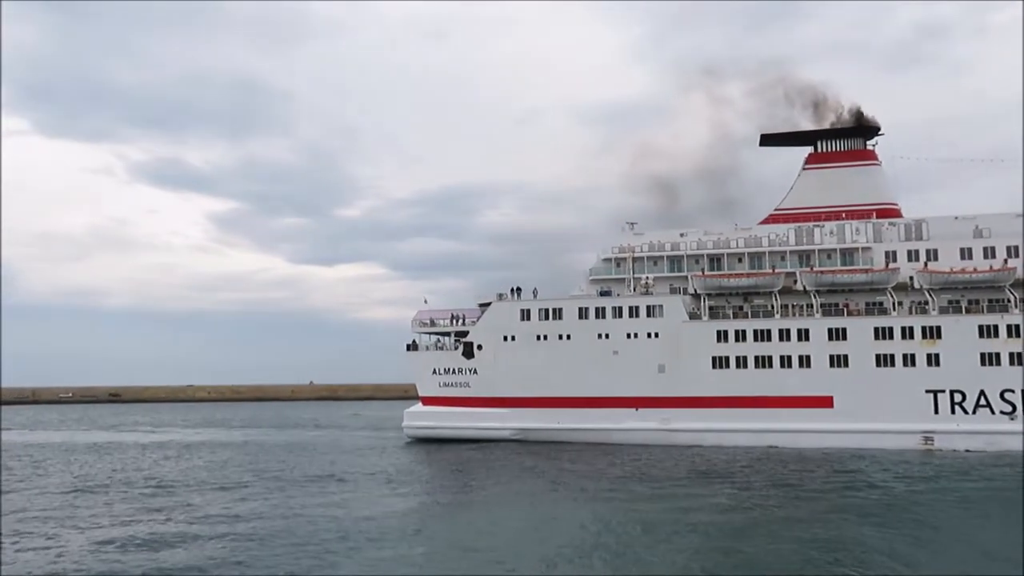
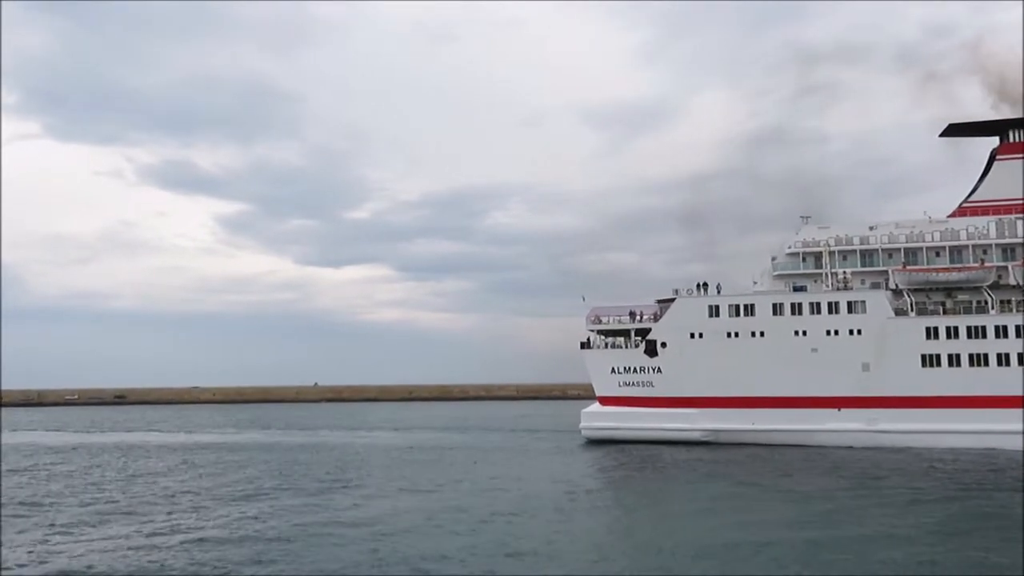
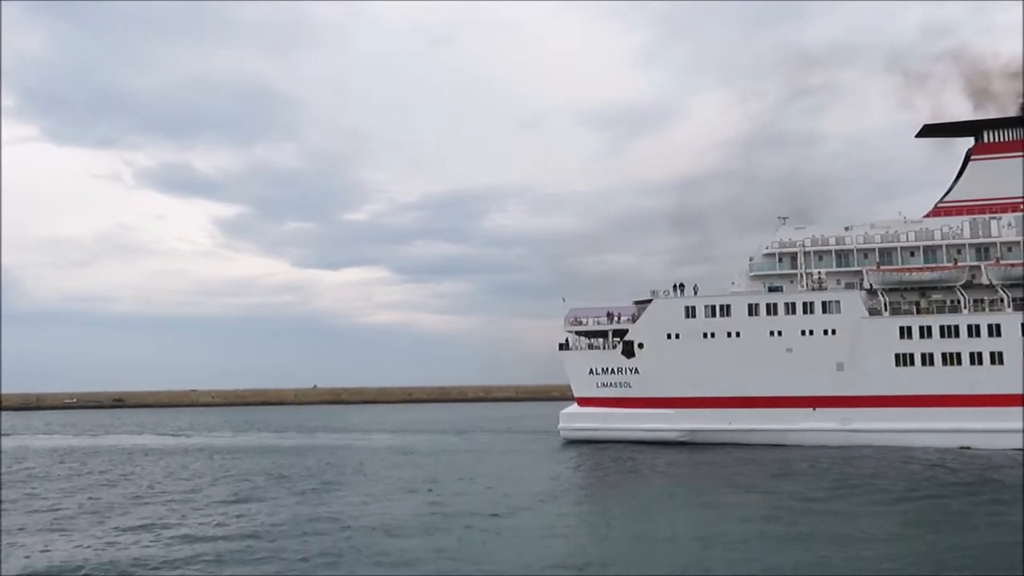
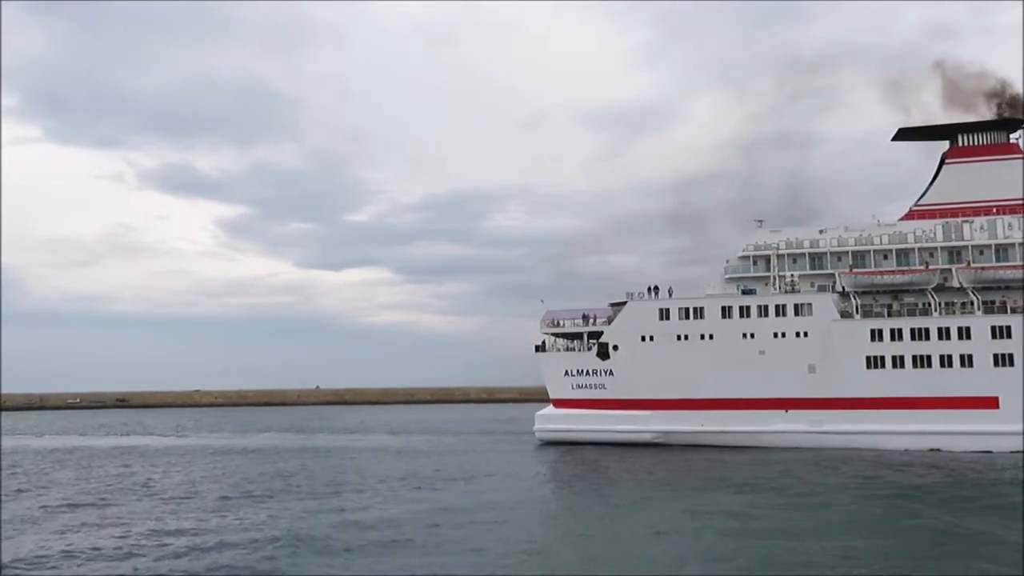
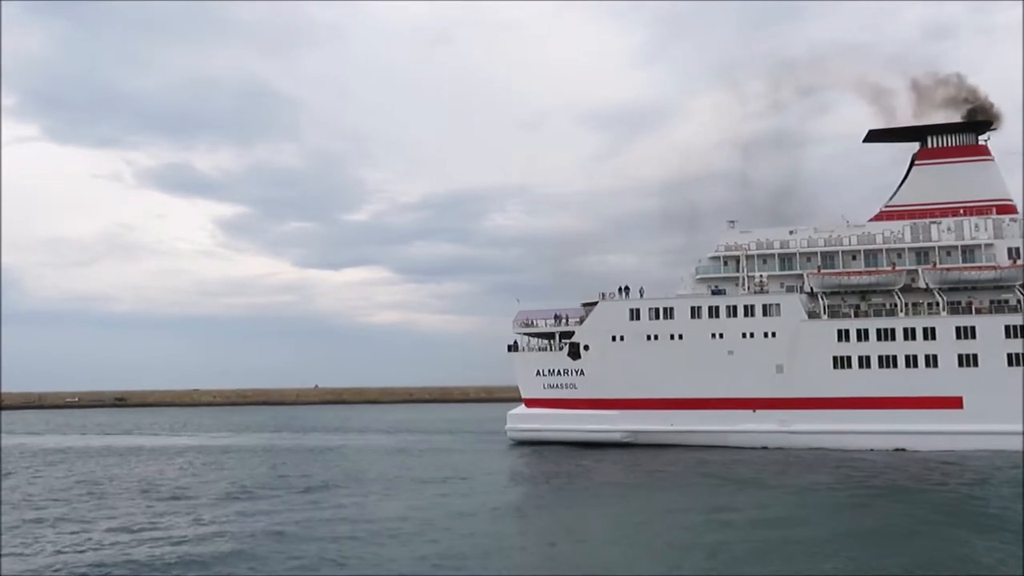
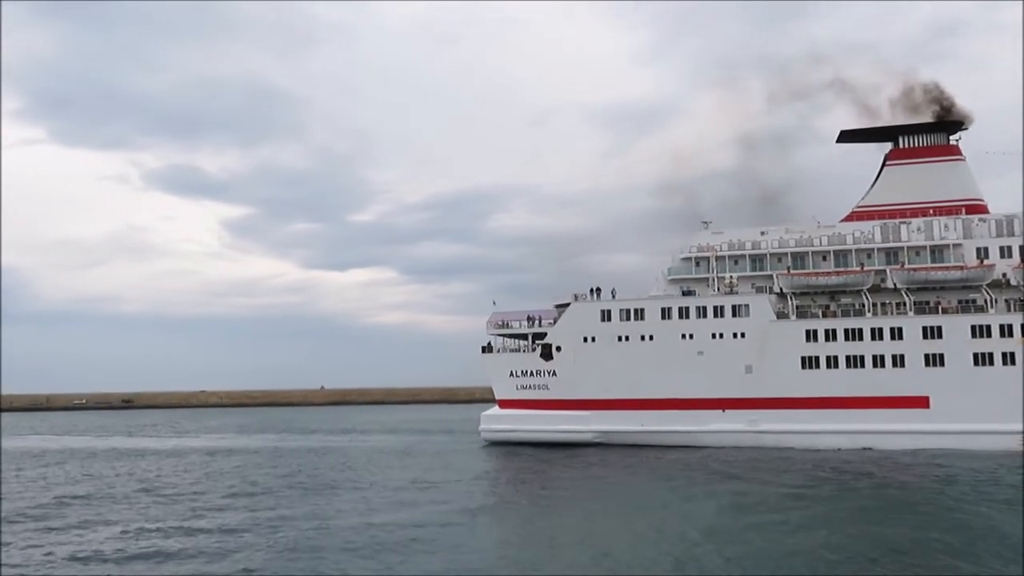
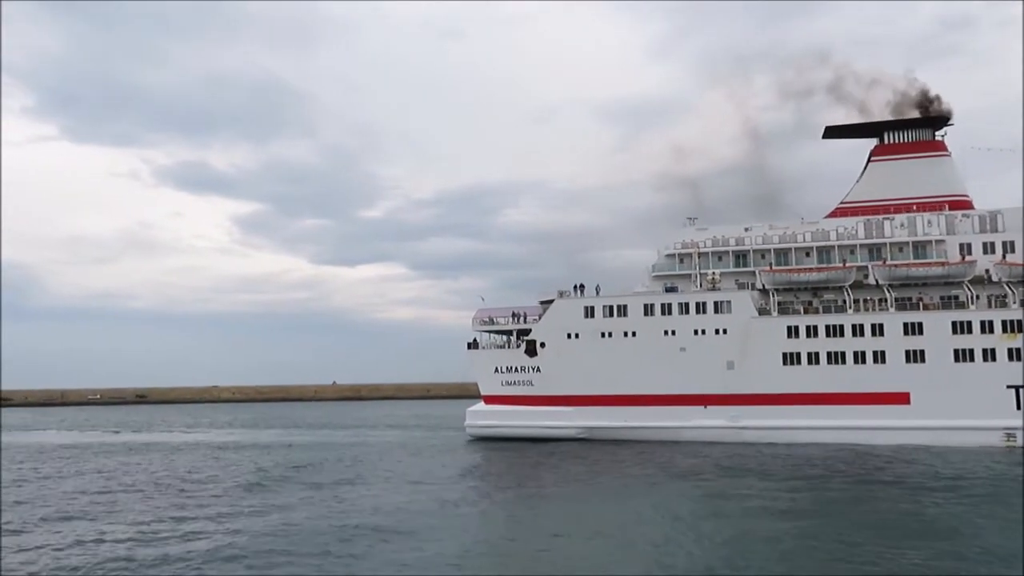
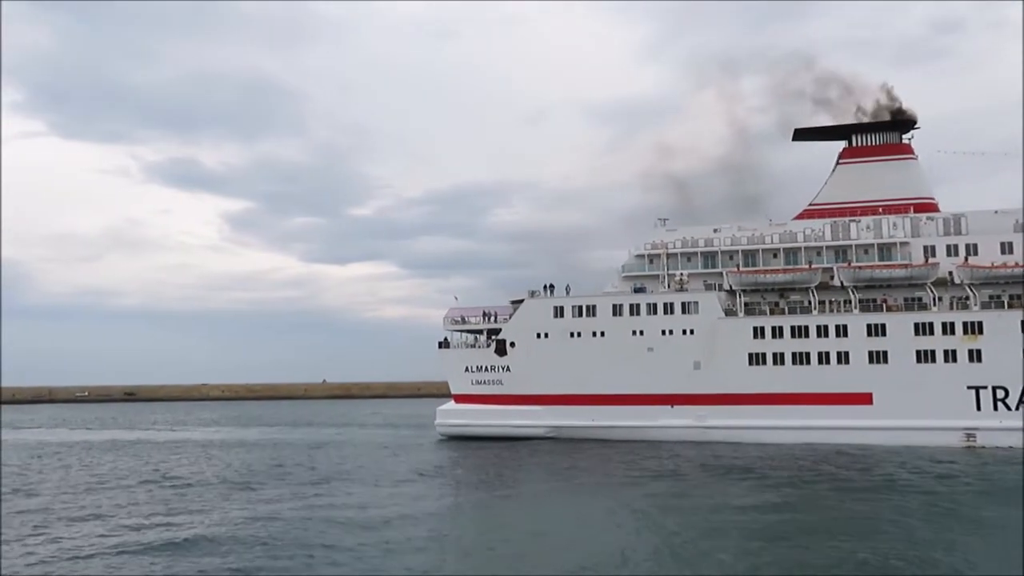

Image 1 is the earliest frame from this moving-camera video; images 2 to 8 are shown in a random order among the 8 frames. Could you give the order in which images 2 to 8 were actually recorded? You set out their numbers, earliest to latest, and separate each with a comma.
8, 7, 6, 5, 4, 3, 2
